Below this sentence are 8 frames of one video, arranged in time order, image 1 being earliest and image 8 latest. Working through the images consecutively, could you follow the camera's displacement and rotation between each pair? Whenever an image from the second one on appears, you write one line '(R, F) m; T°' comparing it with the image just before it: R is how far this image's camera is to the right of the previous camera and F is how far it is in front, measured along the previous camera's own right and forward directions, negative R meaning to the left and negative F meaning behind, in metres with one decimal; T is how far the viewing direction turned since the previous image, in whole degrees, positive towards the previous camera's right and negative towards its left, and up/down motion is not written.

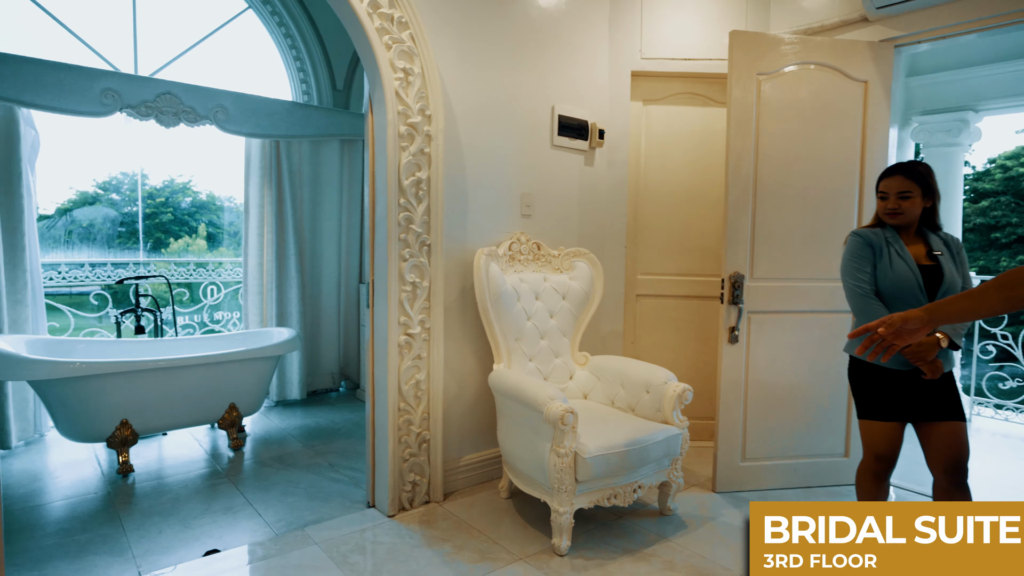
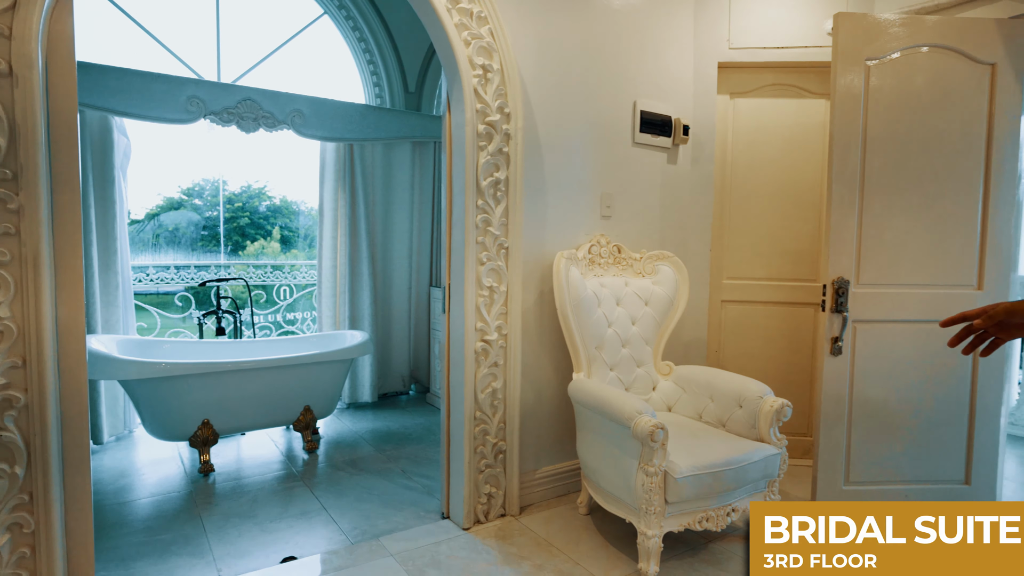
(-0.1, +0.1) m; -6°
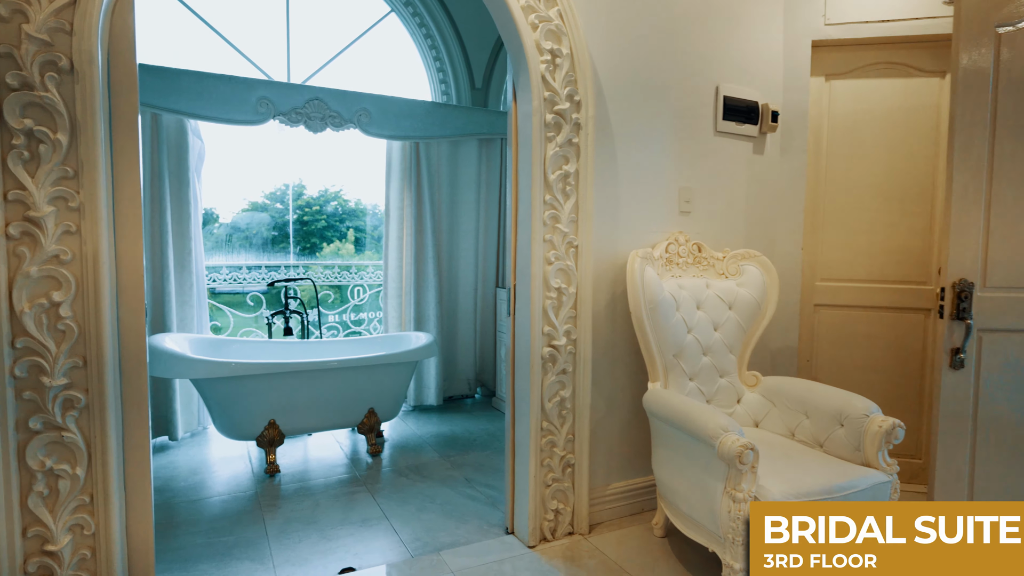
(0.0, +0.2) m; -6°
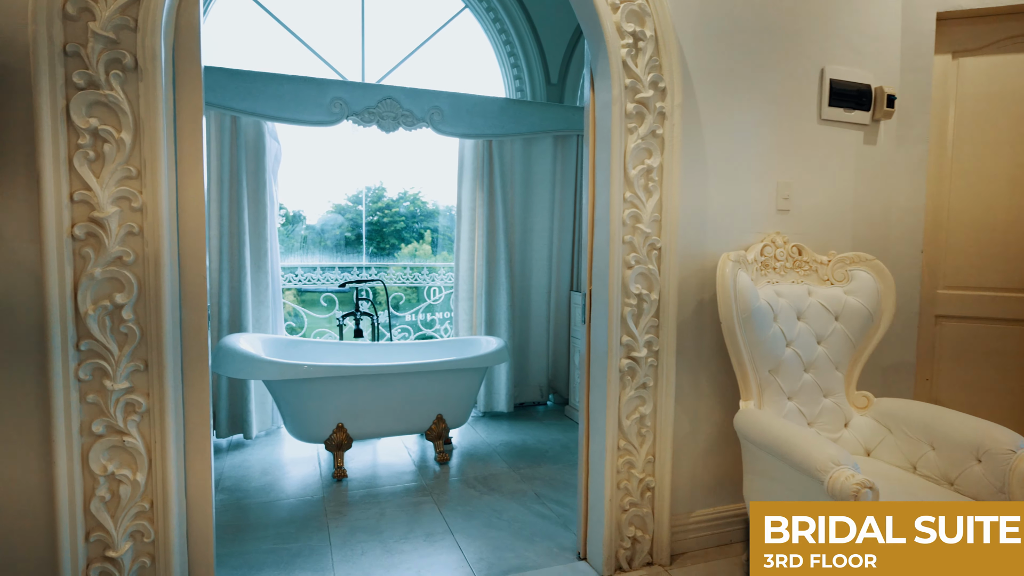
(0.0, +0.2) m; -7°
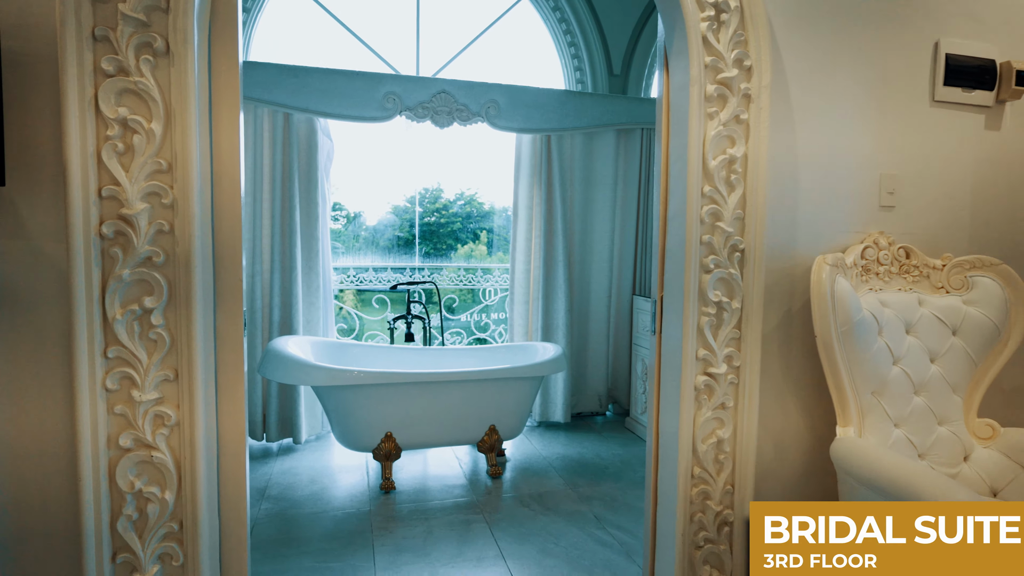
(0.0, +0.2) m; -5°
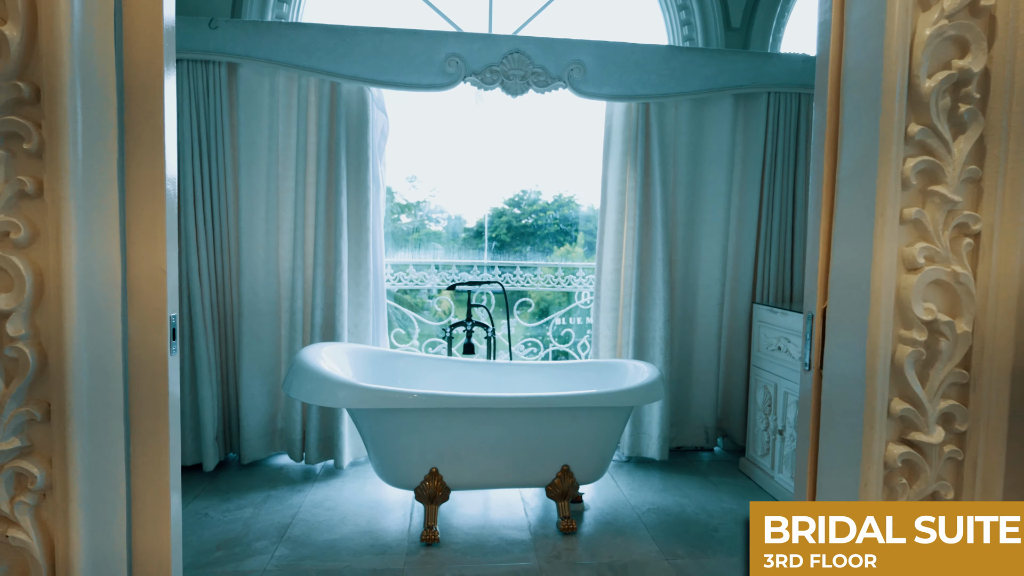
(+0.1, +0.6) m; -9°
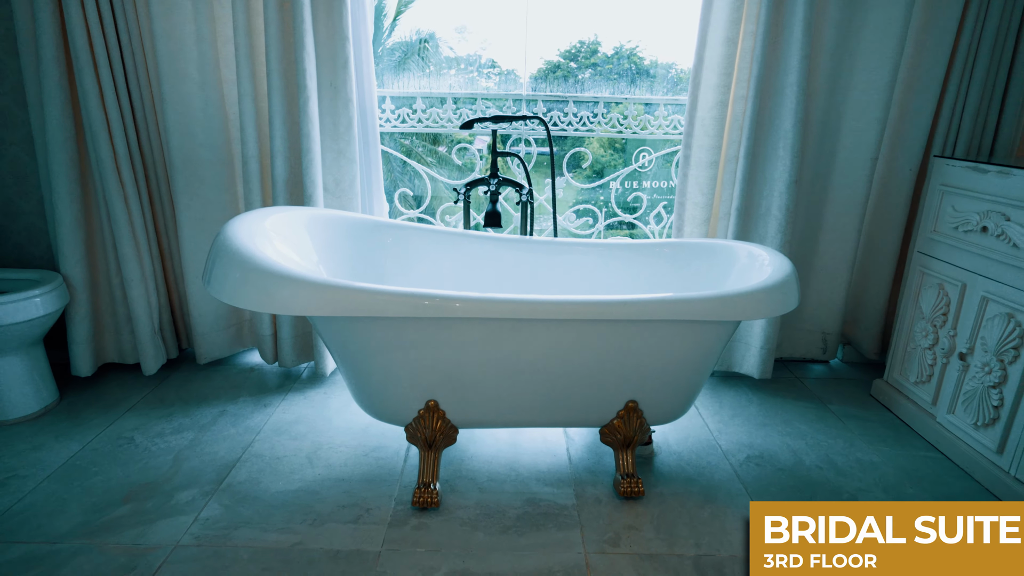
(0.0, +0.9) m; -5°
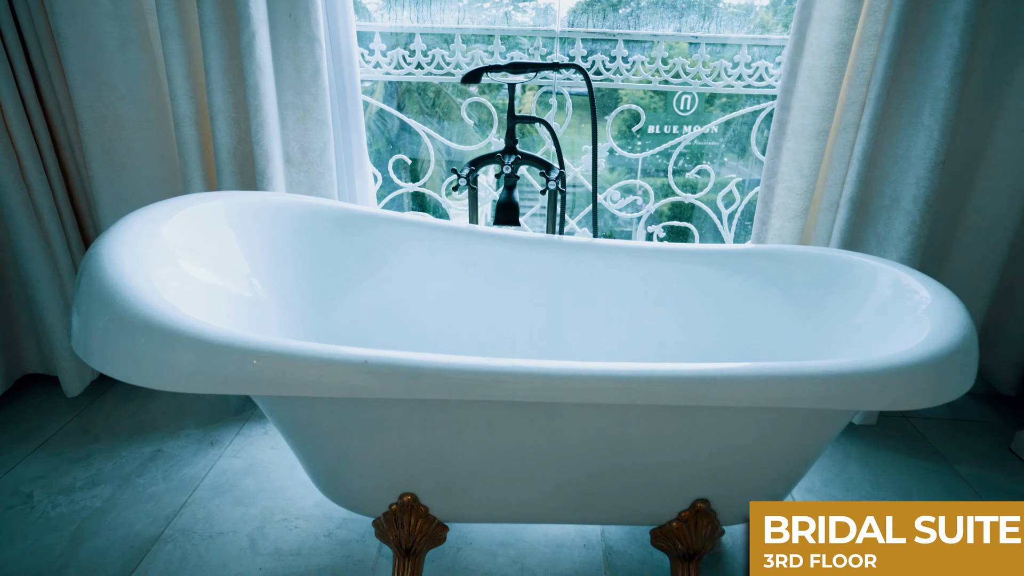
(0.0, +0.5) m; -3°
